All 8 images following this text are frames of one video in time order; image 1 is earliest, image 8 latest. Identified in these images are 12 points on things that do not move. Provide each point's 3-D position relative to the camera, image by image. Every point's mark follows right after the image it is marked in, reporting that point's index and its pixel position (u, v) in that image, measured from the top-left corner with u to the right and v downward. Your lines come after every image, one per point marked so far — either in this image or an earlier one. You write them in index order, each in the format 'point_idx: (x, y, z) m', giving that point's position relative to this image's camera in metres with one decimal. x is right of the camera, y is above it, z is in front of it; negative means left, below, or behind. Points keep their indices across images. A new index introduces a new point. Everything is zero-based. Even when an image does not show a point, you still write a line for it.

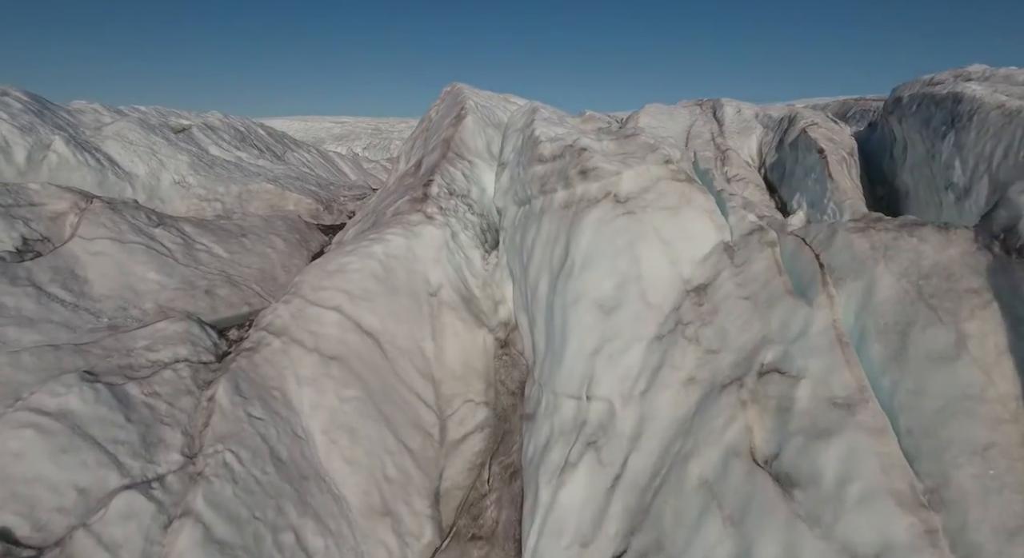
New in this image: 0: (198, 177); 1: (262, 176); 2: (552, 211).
0: (-4.7, +1.5, +7.8) m
1: (-4.2, +1.7, +8.7) m
2: (+0.3, +0.5, +3.5) m
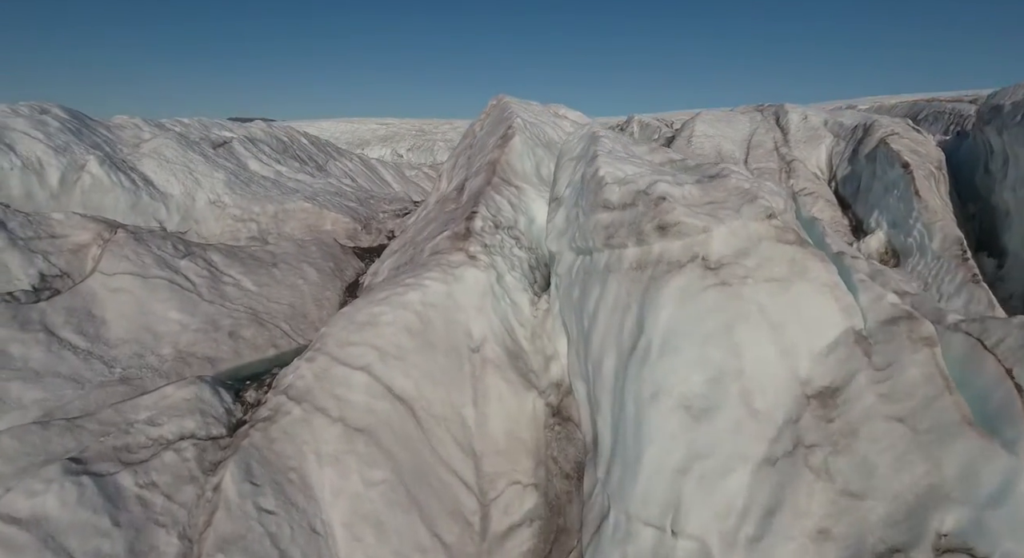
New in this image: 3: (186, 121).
0: (-4.0, +1.2, +7.5) m
1: (-3.4, +1.4, +8.4) m
2: (+0.6, 0.0, +2.9) m
3: (-6.4, +3.0, +10.1) m
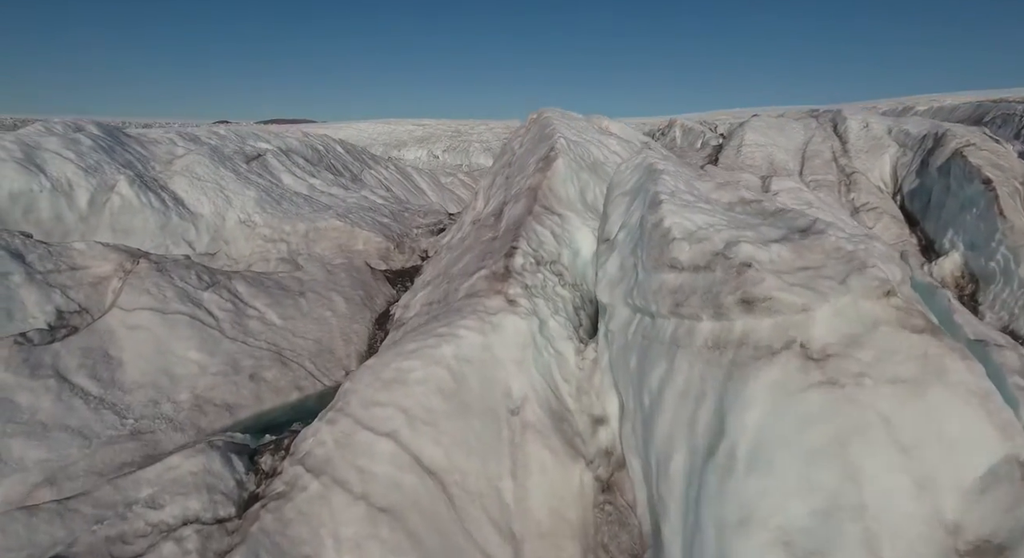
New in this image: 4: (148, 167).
0: (-3.5, +0.9, +7.3) m
1: (-2.8, +1.1, +8.1) m
2: (+0.8, -0.3, +2.4) m
3: (-5.6, +2.7, +10.0) m
4: (-5.0, +1.5, +7.1) m
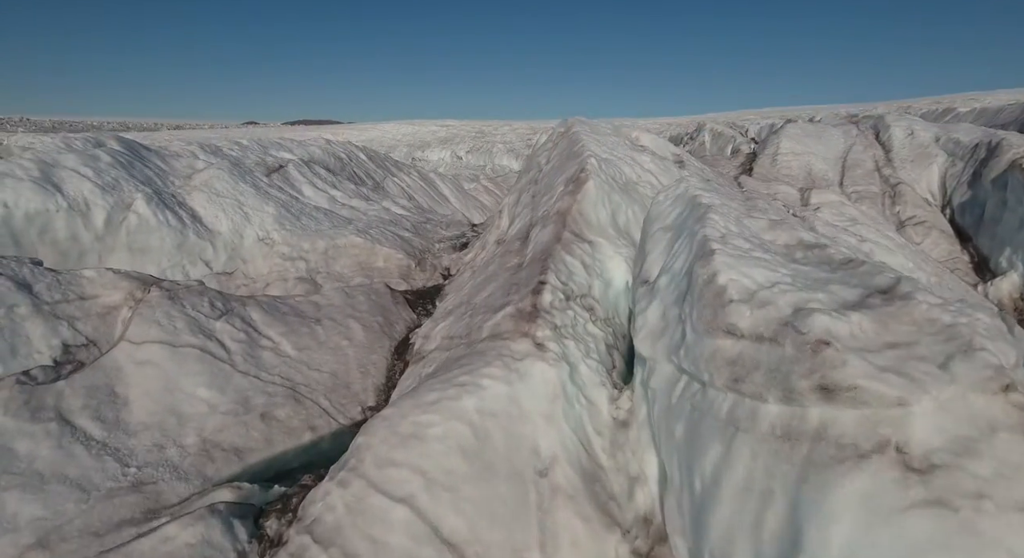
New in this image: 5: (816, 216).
0: (-3.1, +0.7, +7.1) m
1: (-2.4, +0.8, +7.9) m
2: (+1.0, -0.6, +2.1) m
3: (-5.1, +2.5, +9.9) m
4: (-4.7, +1.3, +7.0) m
5: (+4.8, +1.0, +8.1) m
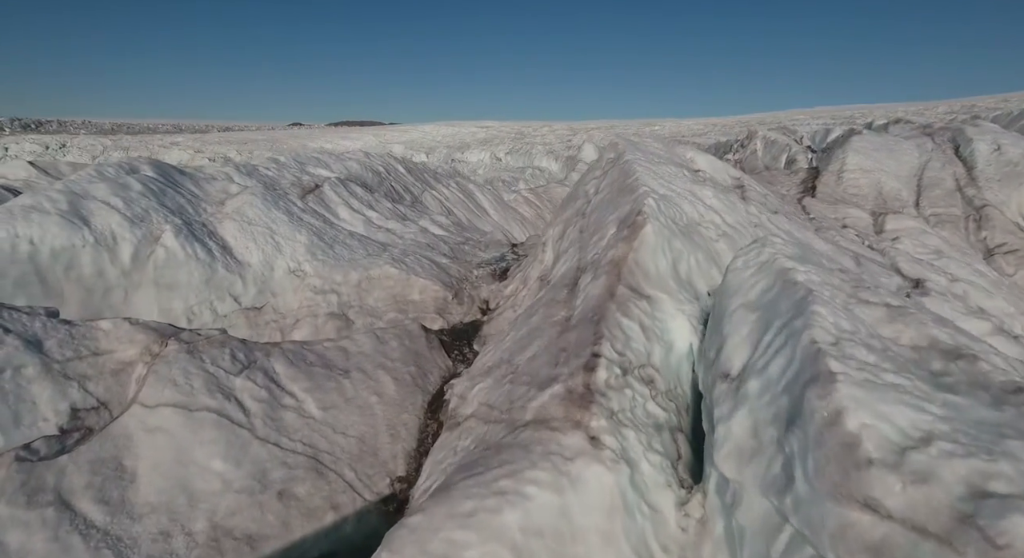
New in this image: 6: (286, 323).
0: (-2.5, +0.2, +6.8) m
1: (-1.8, +0.4, +7.5) m
2: (+1.2, -1.1, +1.5) m
3: (-4.3, +2.1, +9.7) m
4: (-4.1, +0.9, +6.7) m
5: (+5.4, +0.5, +7.2) m
6: (-2.8, -0.5, +6.3) m
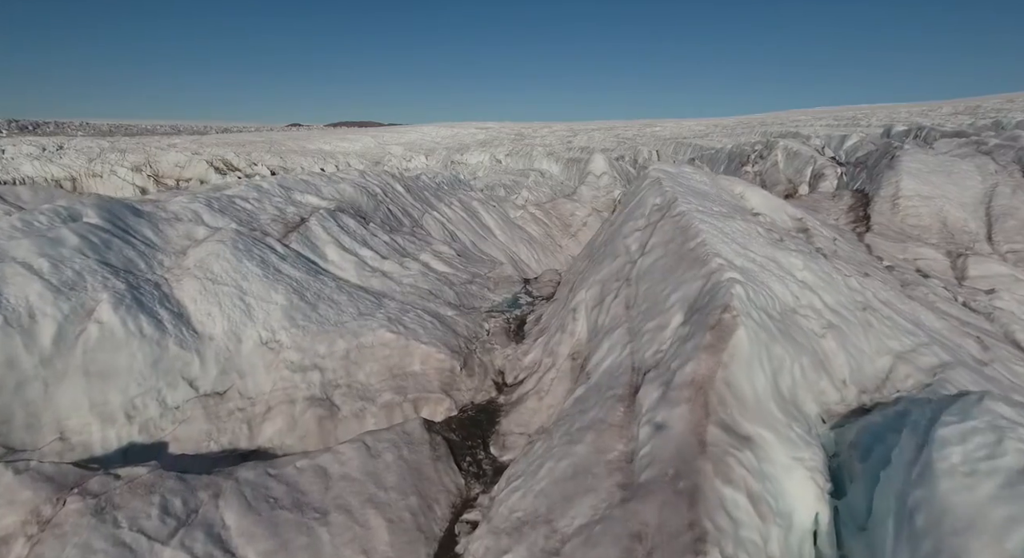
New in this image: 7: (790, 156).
0: (-2.3, -0.5, +5.5) m
1: (-1.6, -0.4, +6.3) m
2: (+1.4, -1.9, +0.2) m
3: (-4.1, +1.3, +8.4) m
4: (-3.9, +0.1, +5.5) m
5: (+5.6, -0.3, +6.0) m
6: (-2.5, -1.3, +5.1) m
7: (+10.4, +4.6, +19.4) m
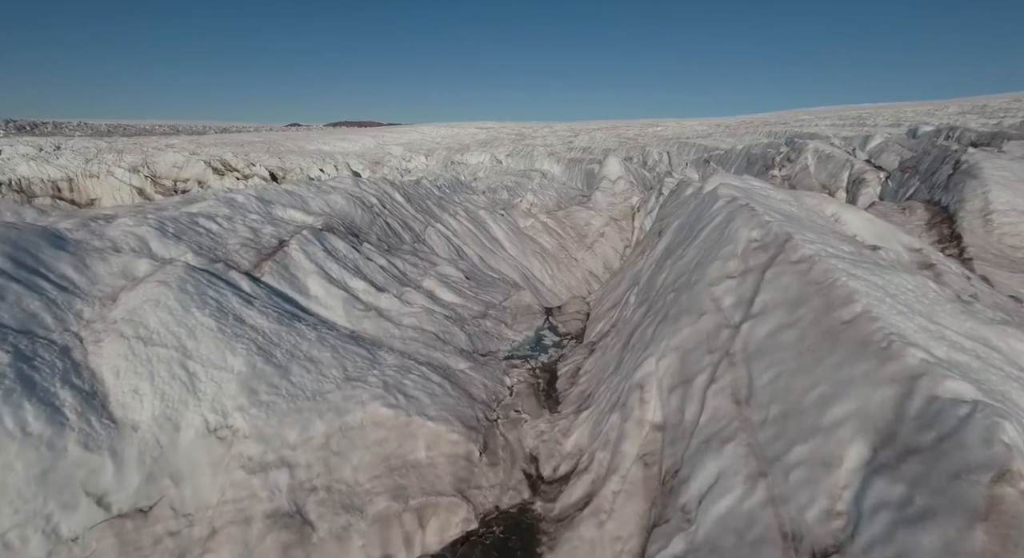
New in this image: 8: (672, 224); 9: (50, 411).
0: (-2.0, -1.0, +4.0) m
1: (-1.3, -0.9, +4.8) m
2: (+1.7, -2.4, -1.3) m
3: (-3.8, +0.8, +6.9) m
4: (-3.5, -0.3, +4.0) m
5: (+5.9, -0.8, +4.5) m
6: (-2.2, -1.8, +3.5) m
7: (+10.7, +4.1, +17.9) m
8: (+2.1, +0.7, +6.8) m
9: (-3.1, -0.9, +3.4) m
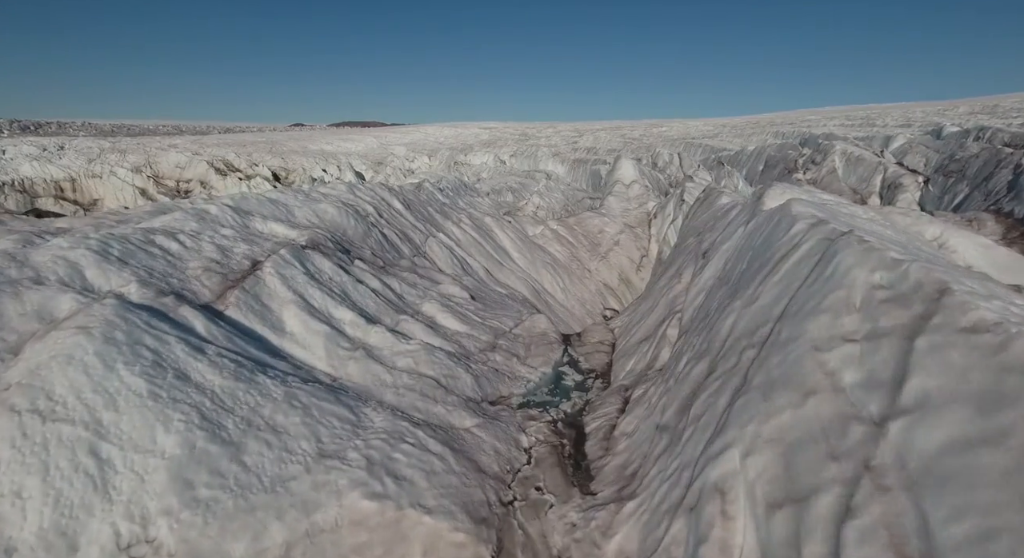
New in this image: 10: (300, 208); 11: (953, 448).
0: (-1.8, -1.3, +2.9) m
1: (-1.1, -1.2, +3.7) m
2: (+1.8, -2.7, -2.4) m
3: (-3.6, +0.5, +5.9) m
4: (-3.4, -0.7, +2.9) m
5: (+6.1, -1.1, +3.4) m
6: (-2.1, -2.1, +2.5) m
7: (+11.0, +3.8, +16.7) m
8: (+2.3, +0.4, +5.7) m
9: (-2.9, -1.2, +2.3) m
10: (-3.3, +1.1, +8.0) m
11: (+1.7, -0.6, +2.0) m
